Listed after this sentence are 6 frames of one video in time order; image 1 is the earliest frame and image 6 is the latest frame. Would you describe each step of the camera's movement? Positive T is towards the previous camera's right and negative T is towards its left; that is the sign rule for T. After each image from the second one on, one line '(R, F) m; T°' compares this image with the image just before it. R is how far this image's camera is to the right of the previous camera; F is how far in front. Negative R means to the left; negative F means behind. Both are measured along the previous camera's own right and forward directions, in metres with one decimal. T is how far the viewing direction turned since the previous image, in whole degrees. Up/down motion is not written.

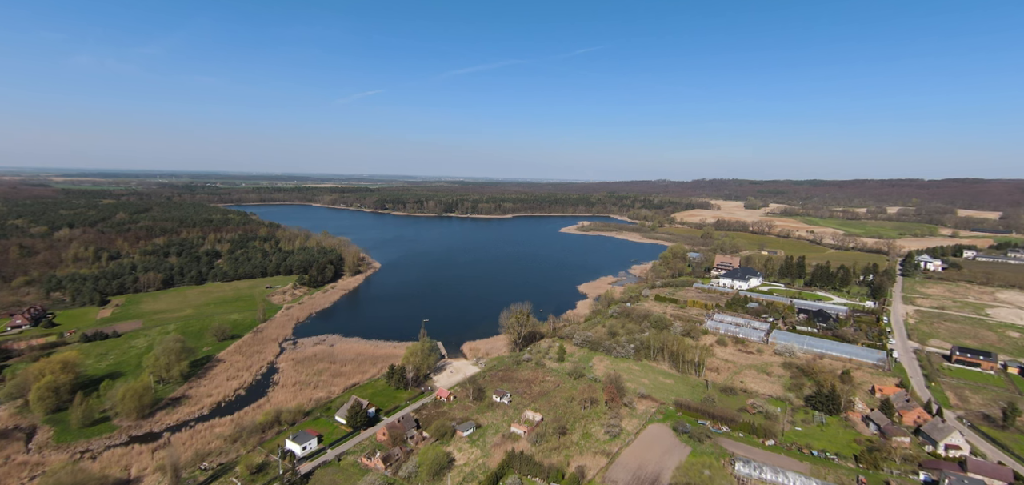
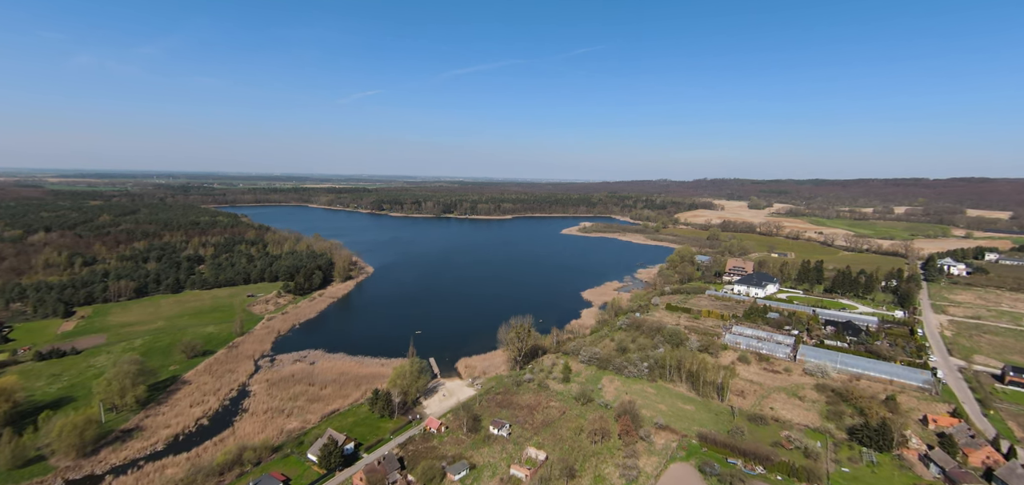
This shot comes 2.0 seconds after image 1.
(+0.1, +2.5) m; 0°
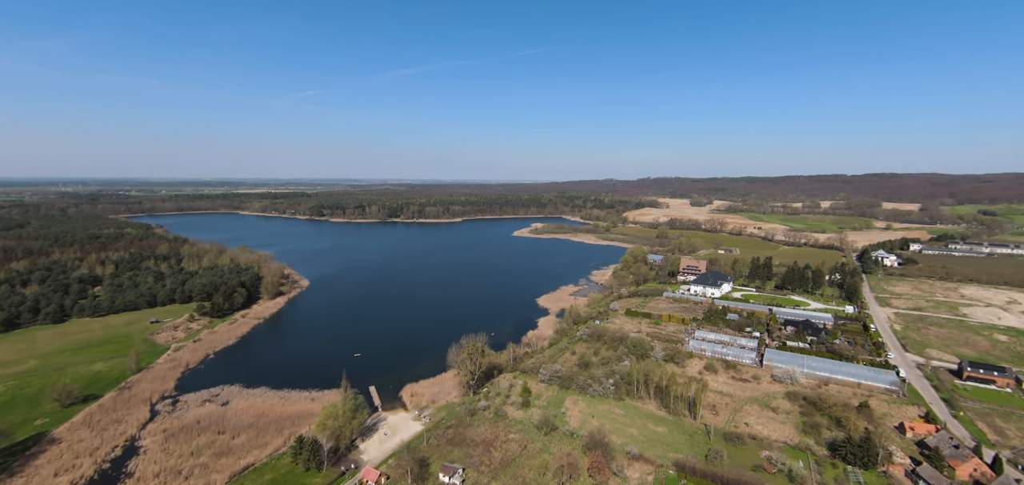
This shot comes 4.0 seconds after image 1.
(+0.1, +2.5) m; +6°
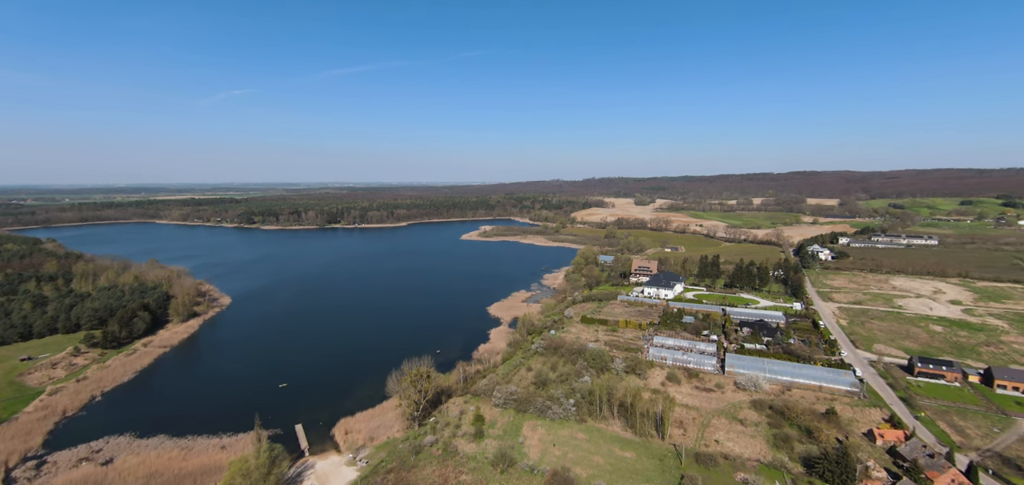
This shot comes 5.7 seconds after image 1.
(+0.1, +2.2) m; +6°
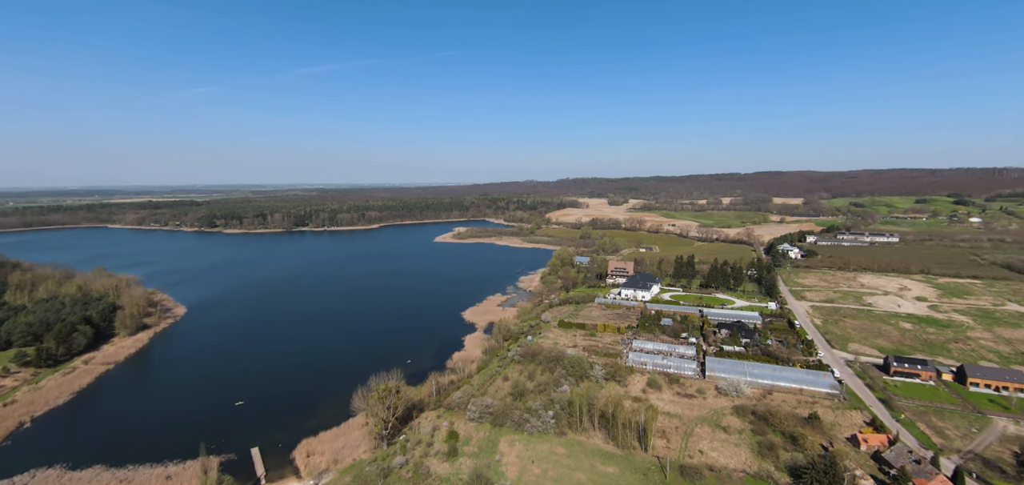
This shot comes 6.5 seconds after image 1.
(0.0, +1.0) m; +3°
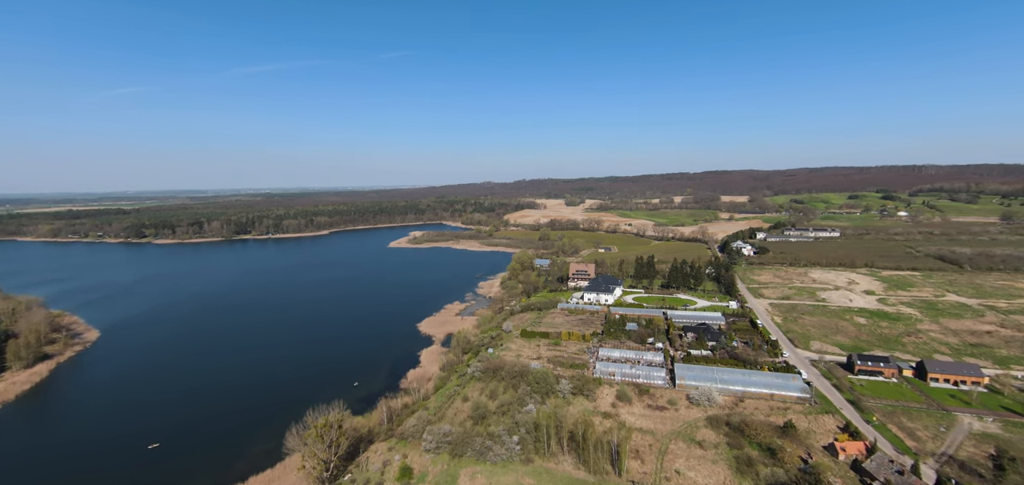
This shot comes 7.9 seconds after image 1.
(+0.1, +1.7) m; +5°
